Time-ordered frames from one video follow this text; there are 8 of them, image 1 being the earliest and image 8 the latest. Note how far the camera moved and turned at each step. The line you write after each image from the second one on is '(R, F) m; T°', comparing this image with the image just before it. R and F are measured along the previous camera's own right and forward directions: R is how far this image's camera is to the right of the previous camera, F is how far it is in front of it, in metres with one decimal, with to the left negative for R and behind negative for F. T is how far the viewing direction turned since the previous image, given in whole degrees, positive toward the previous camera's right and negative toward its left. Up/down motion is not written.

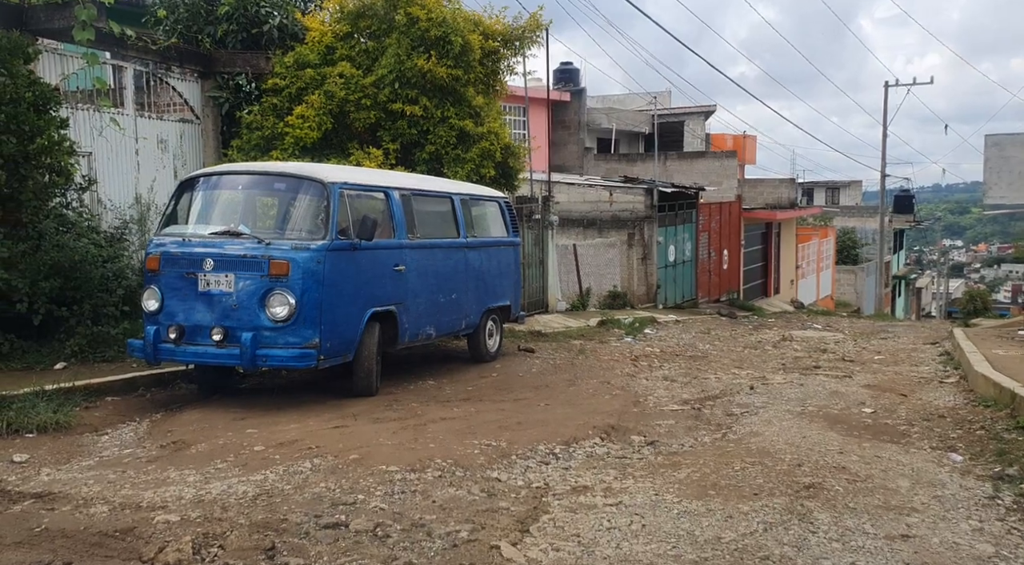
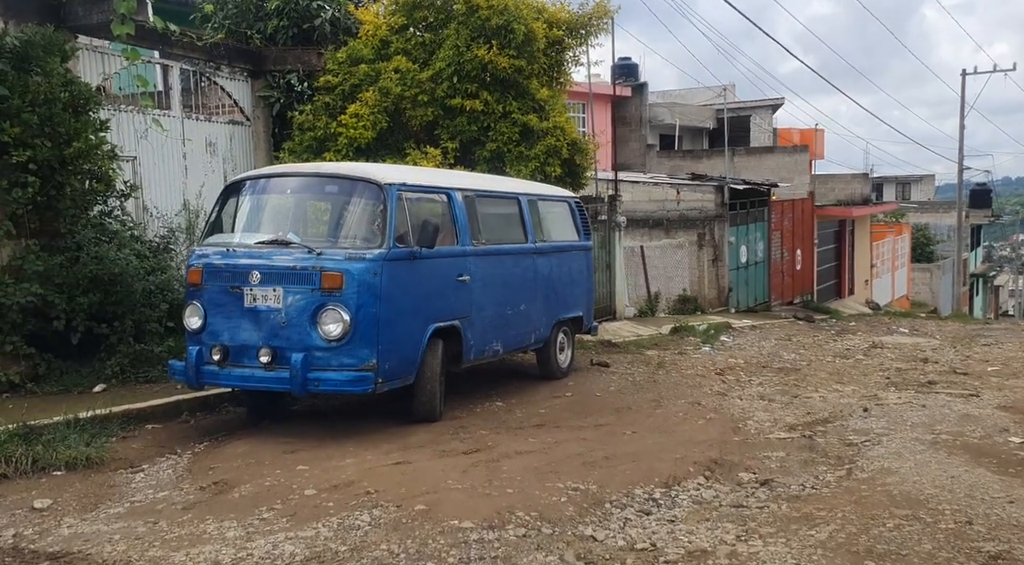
(-0.2, +1.0) m; -3°
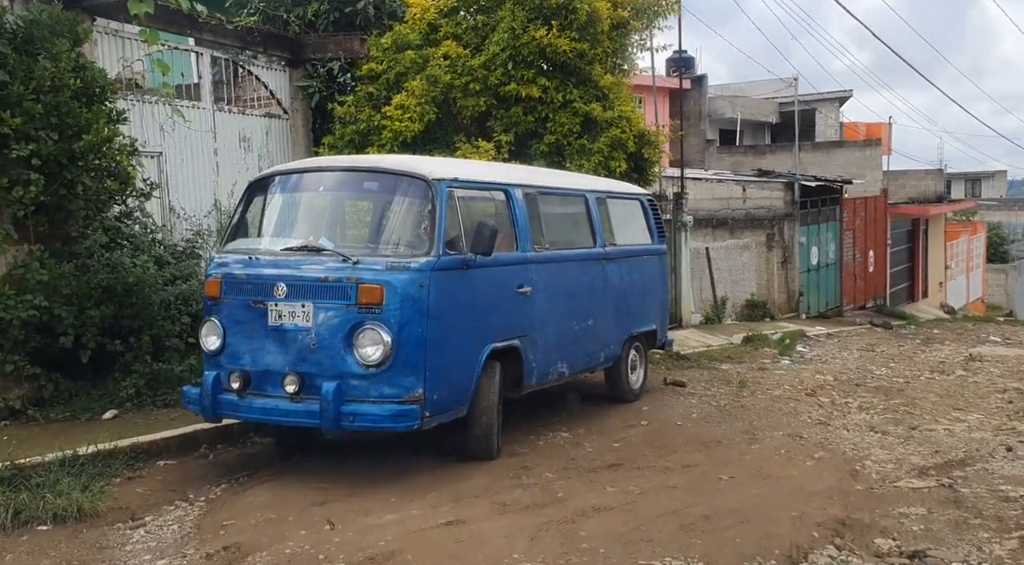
(-0.2, +1.2) m; -3°
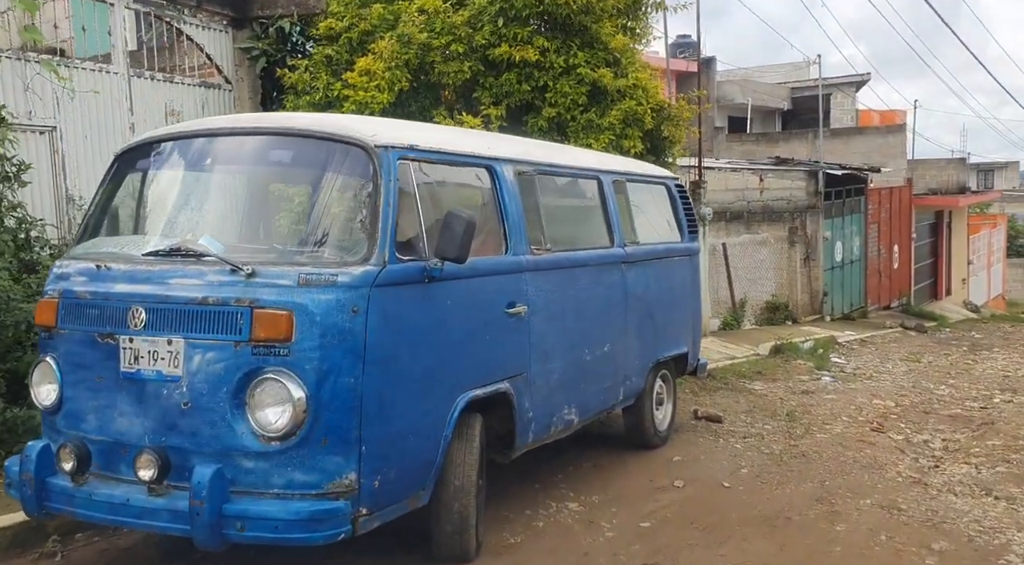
(0.0, +2.1) m; 0°
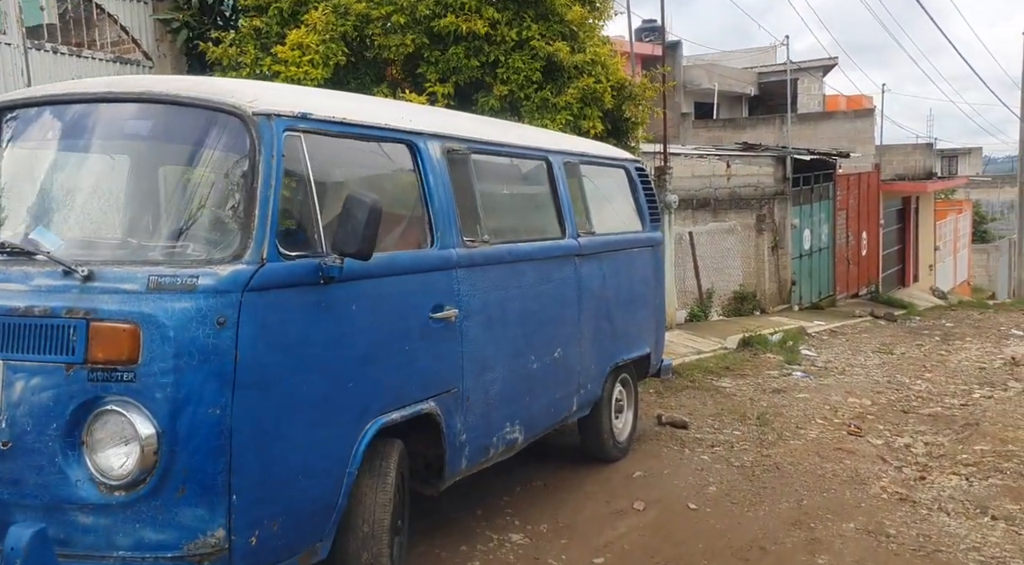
(+0.2, +0.8) m; +2°
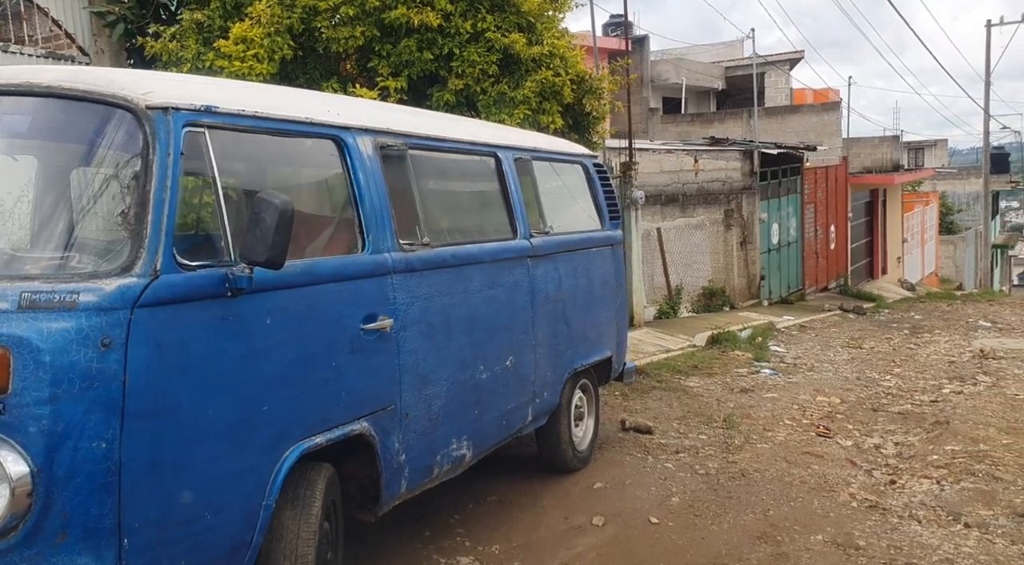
(+0.1, +0.3) m; +2°
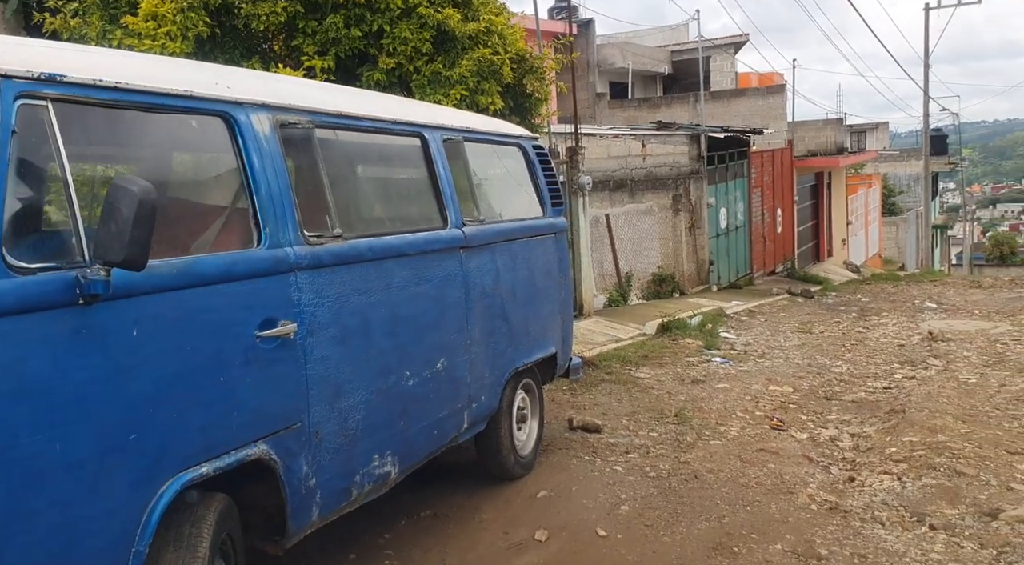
(+0.1, +0.5) m; +3°
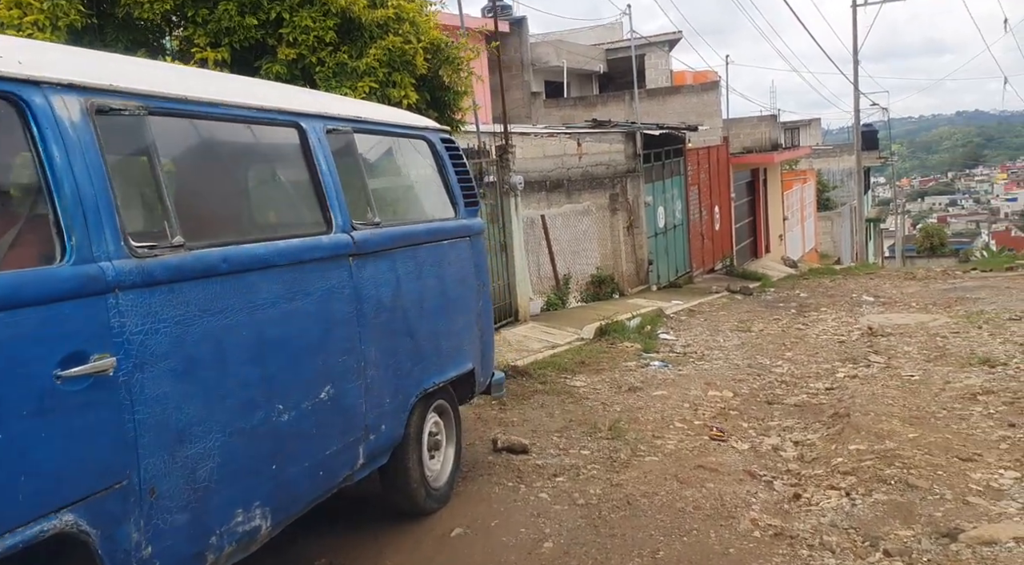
(+0.2, +0.6) m; +3°
